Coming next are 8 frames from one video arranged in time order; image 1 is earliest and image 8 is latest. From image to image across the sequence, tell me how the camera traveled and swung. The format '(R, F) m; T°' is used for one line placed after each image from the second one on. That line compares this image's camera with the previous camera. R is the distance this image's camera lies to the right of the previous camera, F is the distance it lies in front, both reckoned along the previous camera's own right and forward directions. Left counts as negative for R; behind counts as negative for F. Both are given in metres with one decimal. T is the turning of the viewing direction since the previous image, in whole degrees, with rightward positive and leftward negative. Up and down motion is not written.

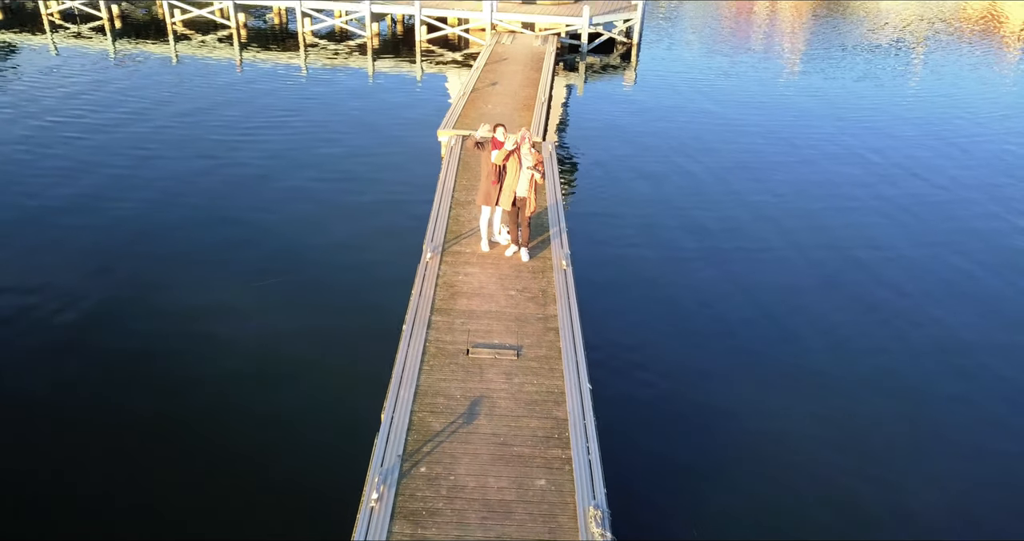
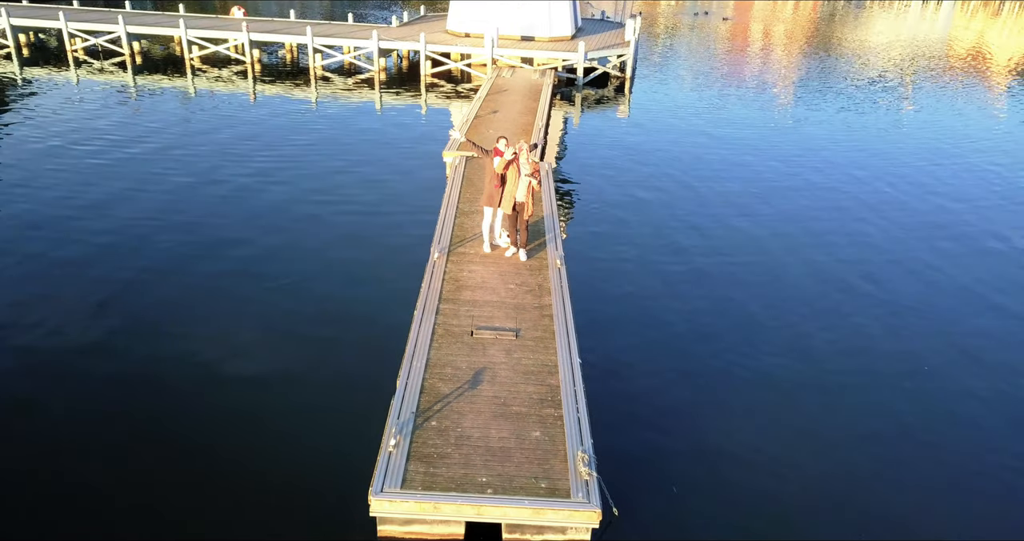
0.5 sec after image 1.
(0.0, -0.8) m; 0°
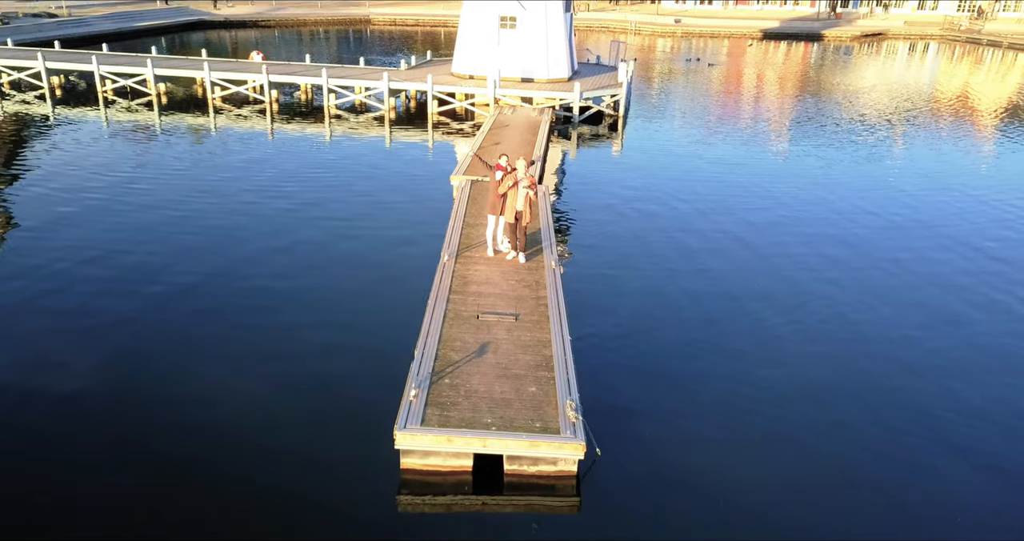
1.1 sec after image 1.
(0.0, -1.1) m; 0°
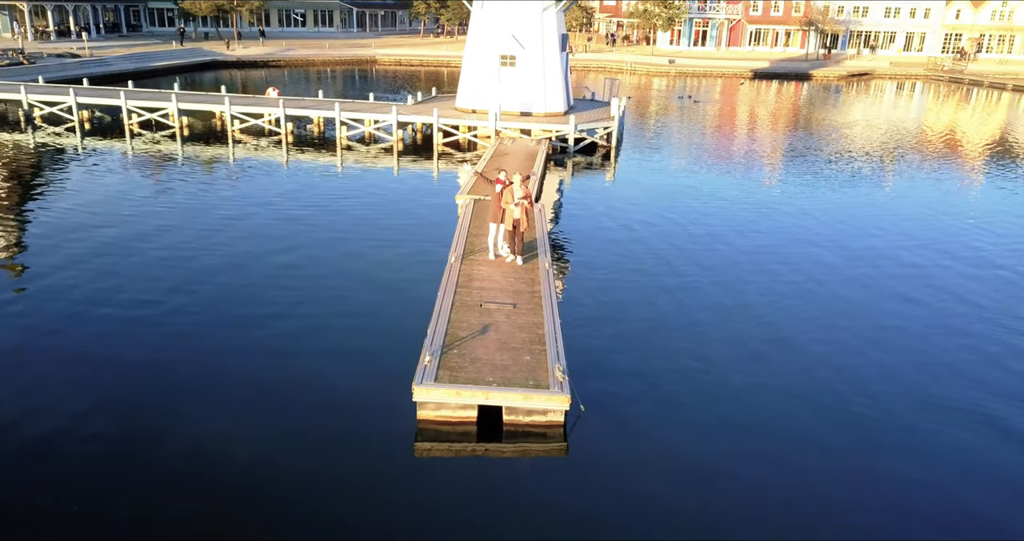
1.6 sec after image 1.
(0.0, -1.3) m; 0°
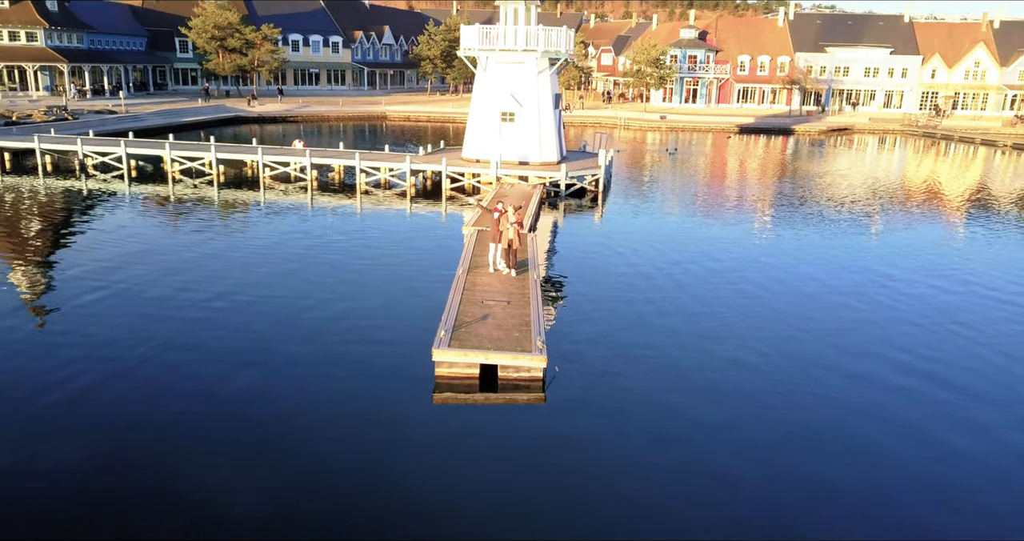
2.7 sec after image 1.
(+0.1, -2.8) m; 0°
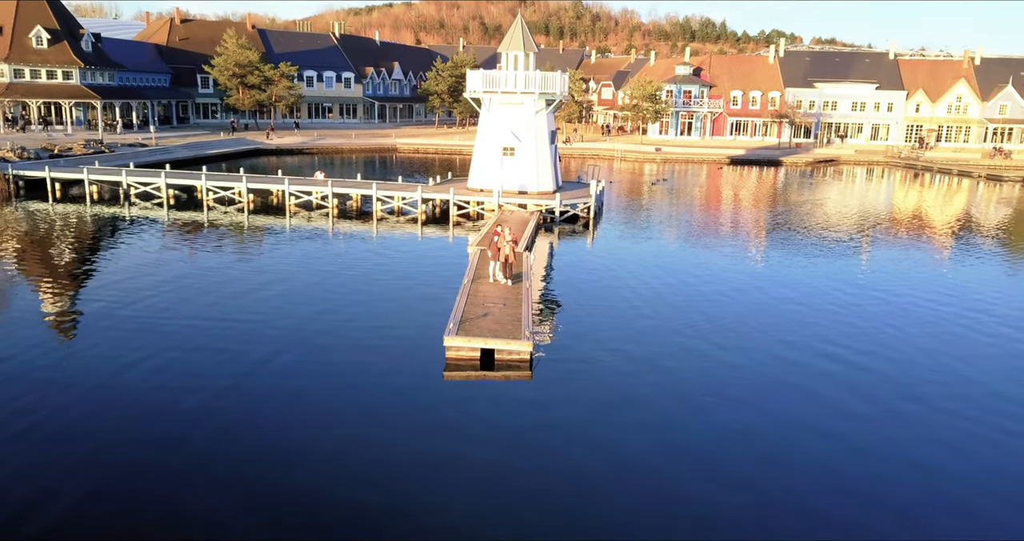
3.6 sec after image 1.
(+0.2, -2.9) m; 0°
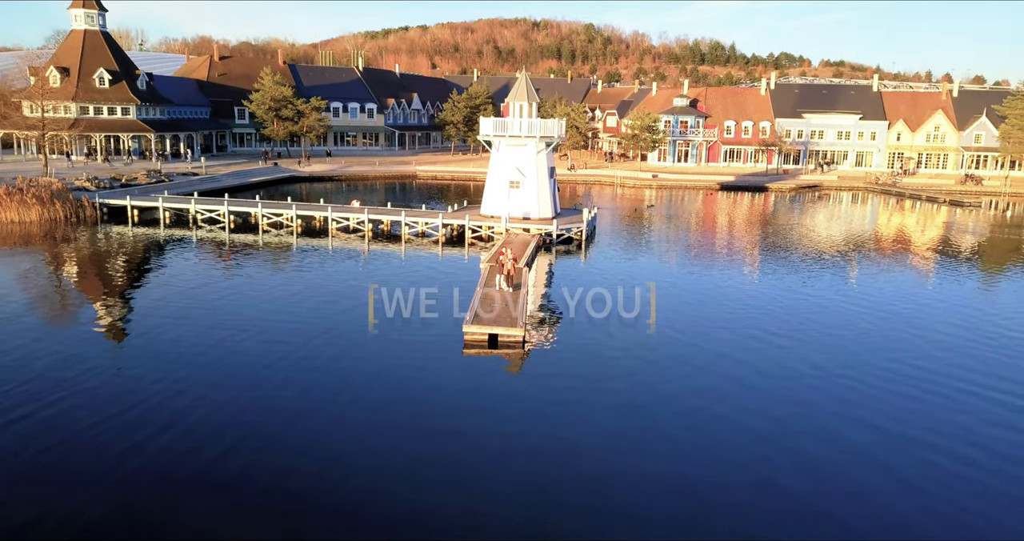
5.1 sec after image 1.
(+0.4, -5.9) m; -1°
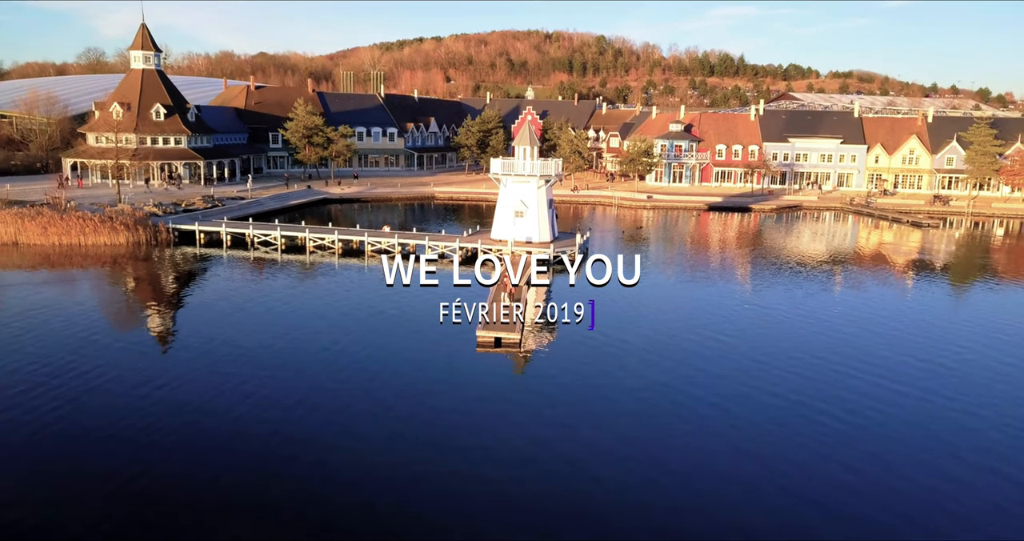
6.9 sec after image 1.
(+0.5, -7.4) m; -1°
